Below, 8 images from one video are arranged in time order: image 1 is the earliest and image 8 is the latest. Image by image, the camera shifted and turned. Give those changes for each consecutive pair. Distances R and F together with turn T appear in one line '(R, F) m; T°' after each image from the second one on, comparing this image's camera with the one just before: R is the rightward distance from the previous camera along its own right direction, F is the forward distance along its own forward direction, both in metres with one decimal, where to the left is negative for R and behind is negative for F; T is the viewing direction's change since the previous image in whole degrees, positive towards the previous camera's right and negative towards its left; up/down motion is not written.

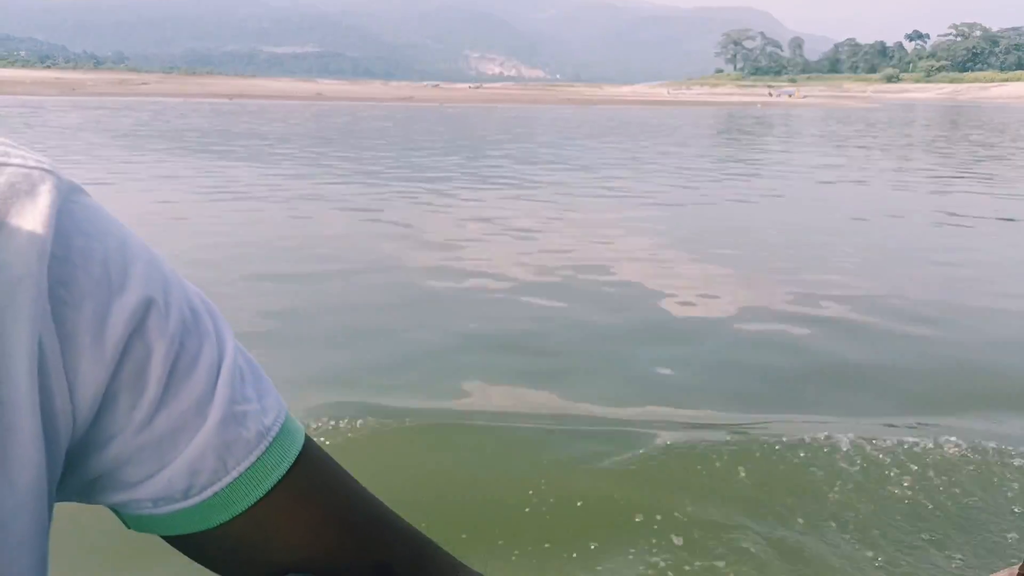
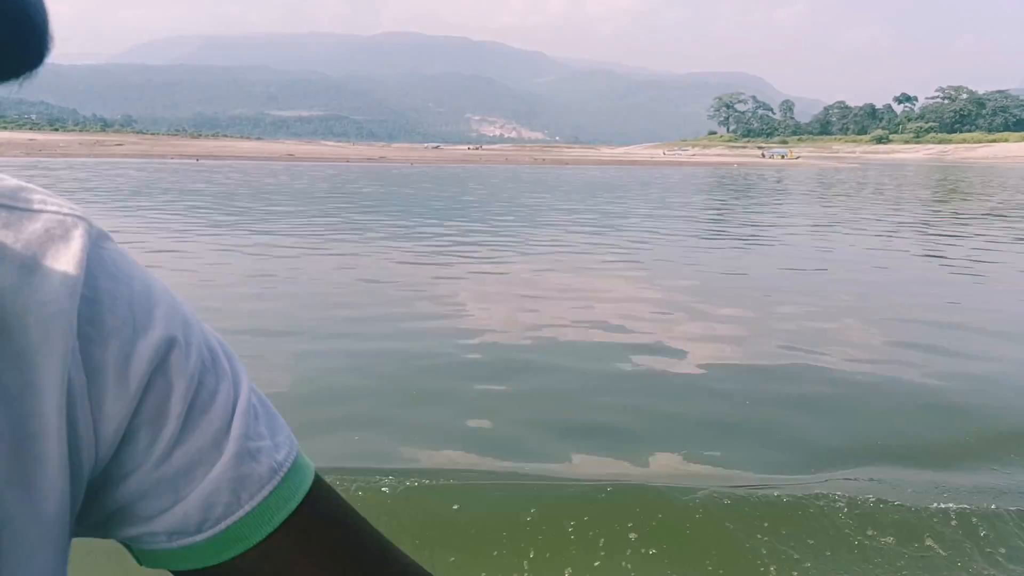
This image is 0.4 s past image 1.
(+0.1, -0.4) m; 0°
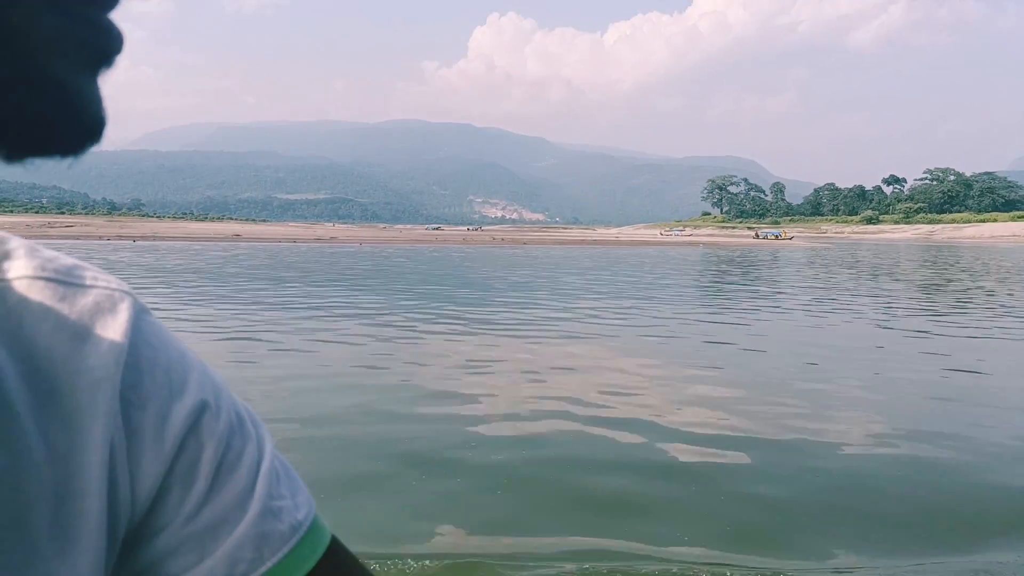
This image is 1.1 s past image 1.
(+0.3, -0.8) m; 0°
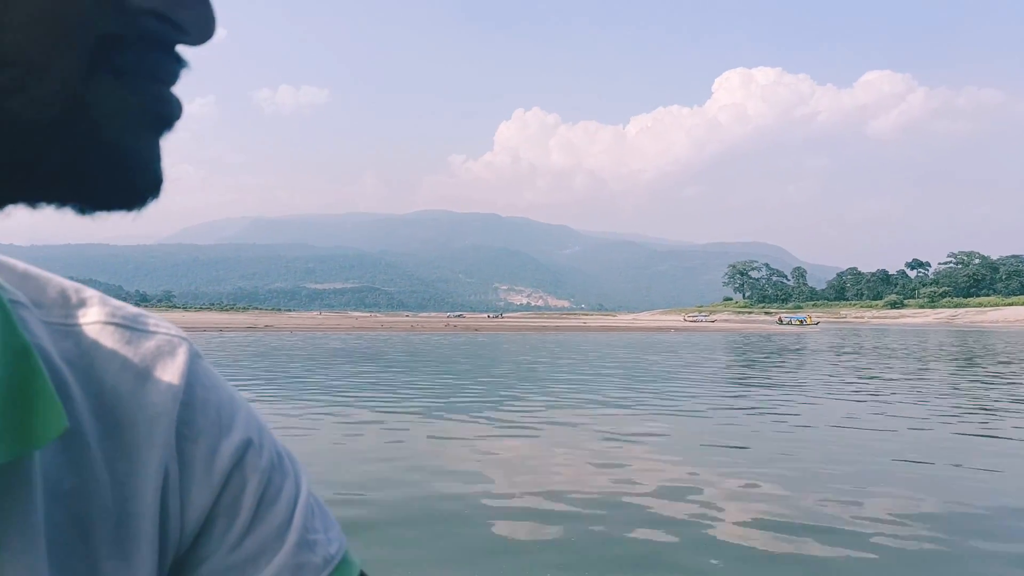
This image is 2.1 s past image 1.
(+0.2, -0.5) m; -2°
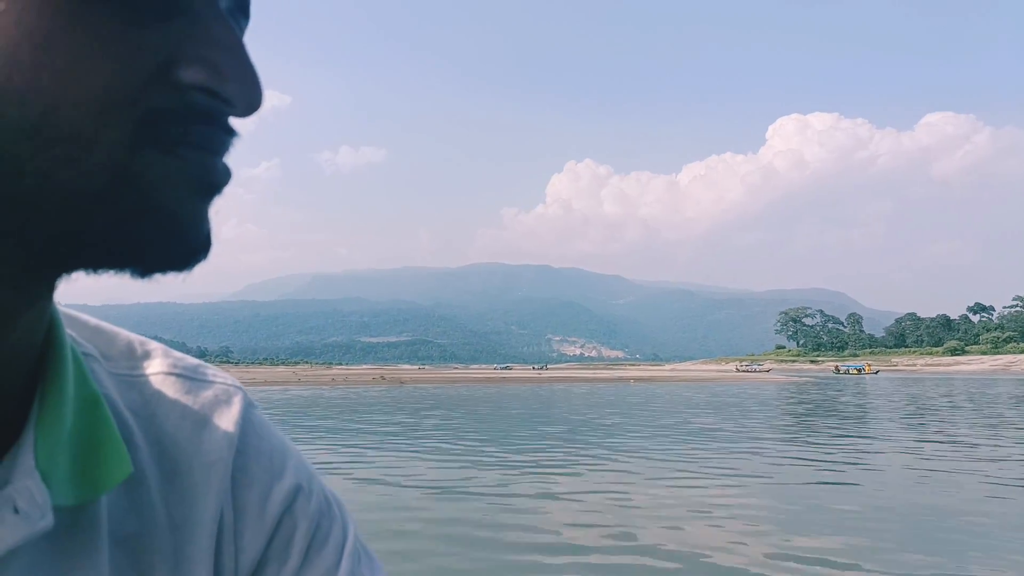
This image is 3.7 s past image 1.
(+0.5, -0.4) m; -4°
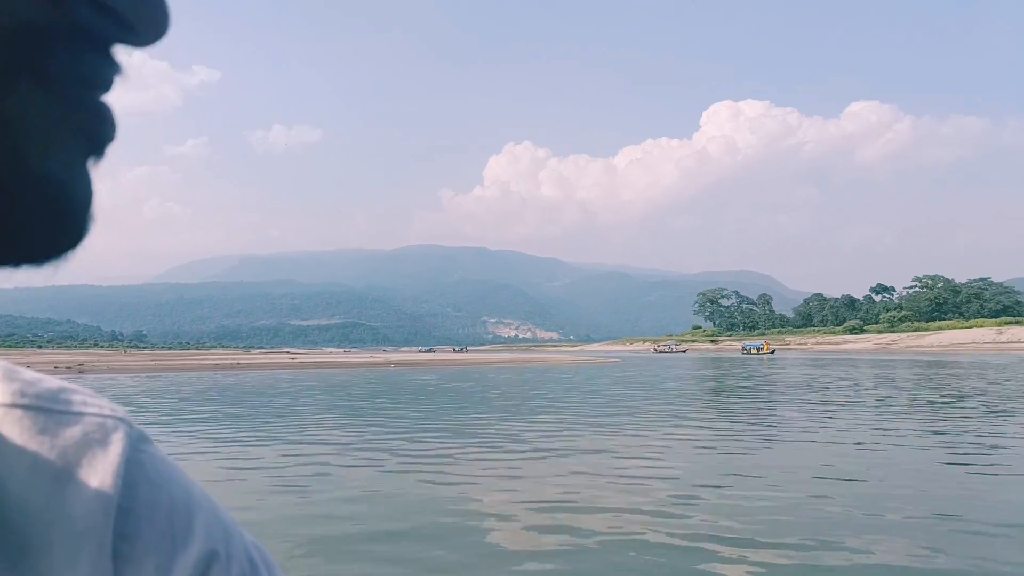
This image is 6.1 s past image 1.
(+1.0, -1.1) m; +4°
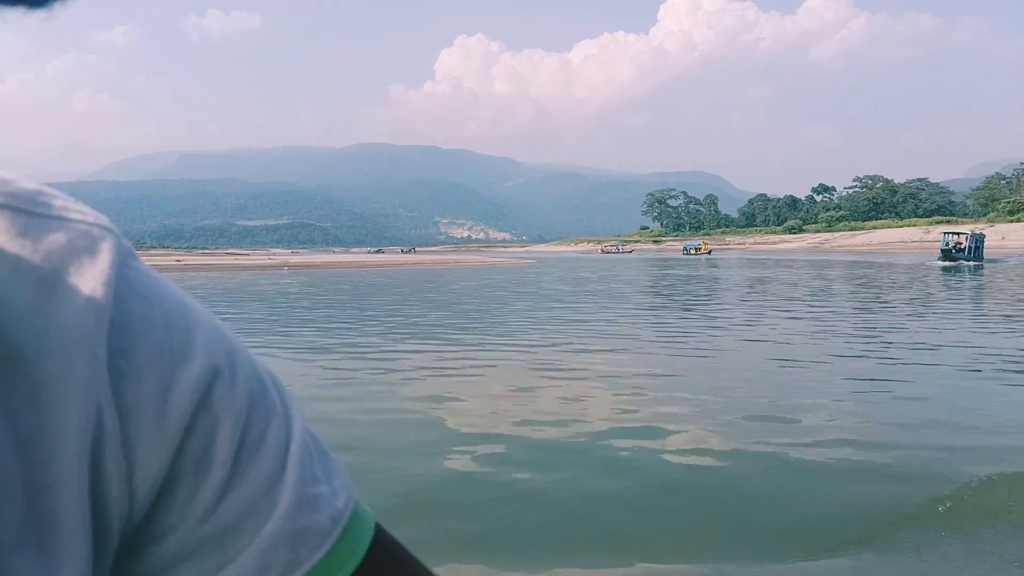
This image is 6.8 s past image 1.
(+0.3, -0.2) m; +3°
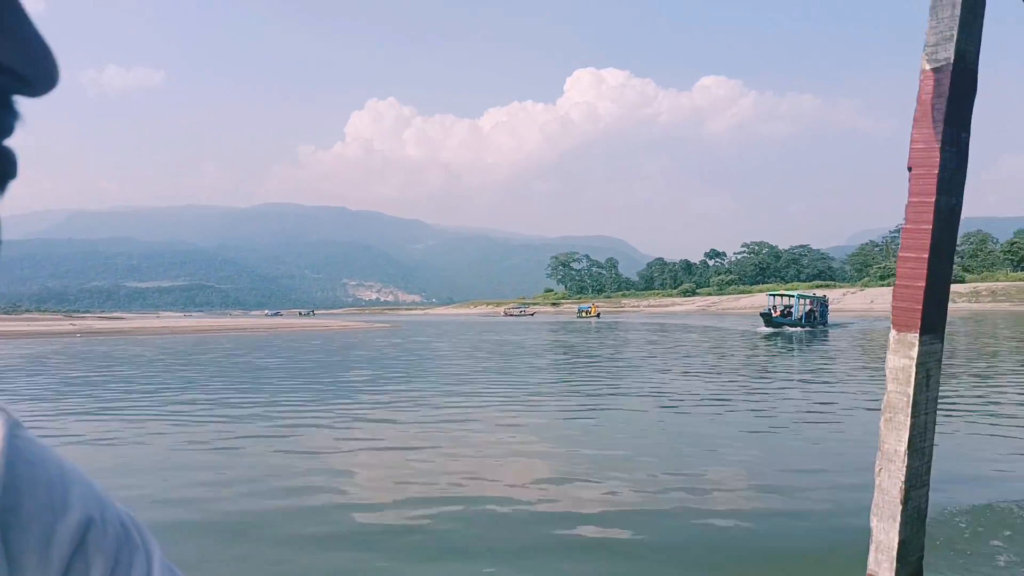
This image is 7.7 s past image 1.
(+0.5, -0.2) m; +6°
